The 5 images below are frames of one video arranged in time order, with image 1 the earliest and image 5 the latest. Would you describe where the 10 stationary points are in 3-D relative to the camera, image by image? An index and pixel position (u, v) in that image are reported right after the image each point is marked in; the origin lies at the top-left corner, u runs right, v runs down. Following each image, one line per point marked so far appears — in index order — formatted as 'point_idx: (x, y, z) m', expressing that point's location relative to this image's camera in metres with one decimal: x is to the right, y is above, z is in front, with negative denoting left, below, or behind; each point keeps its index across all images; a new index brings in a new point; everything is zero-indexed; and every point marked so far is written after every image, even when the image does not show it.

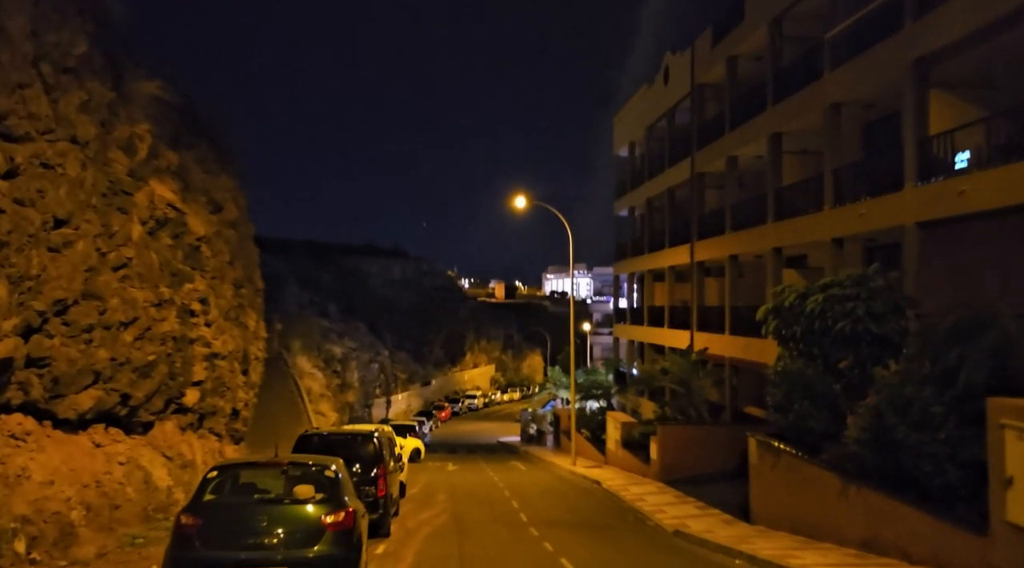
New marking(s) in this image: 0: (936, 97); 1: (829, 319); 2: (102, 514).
0: (+8.9, +3.9, +17.8) m
1: (+5.6, -0.6, +15.1) m
2: (-6.4, -3.6, +13.3) m
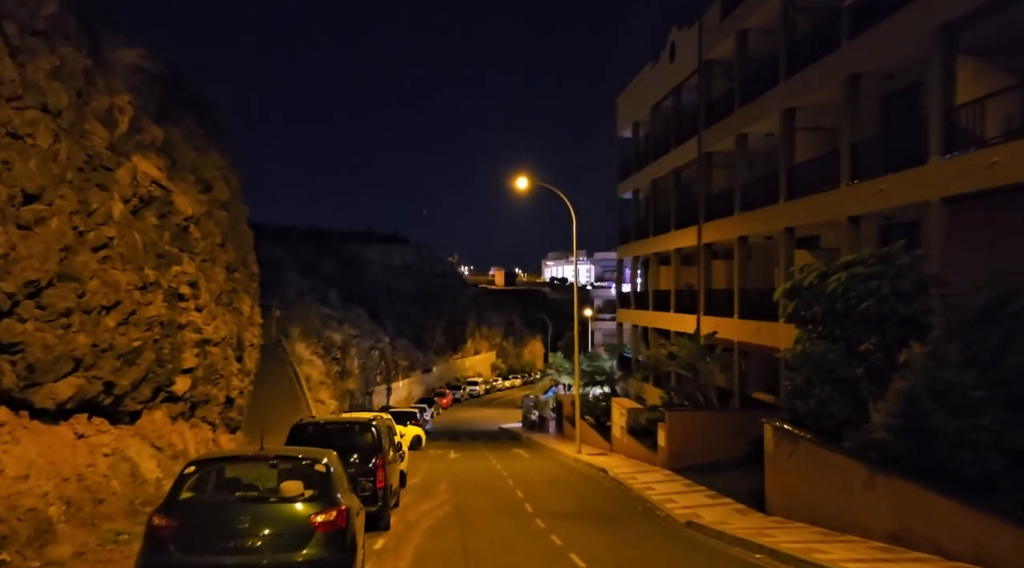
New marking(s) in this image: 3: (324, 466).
0: (+9.0, +4.4, +16.9) m
1: (+5.7, -0.2, +14.3) m
2: (-6.3, -3.3, +12.5) m
3: (-1.8, -1.8, +8.3) m
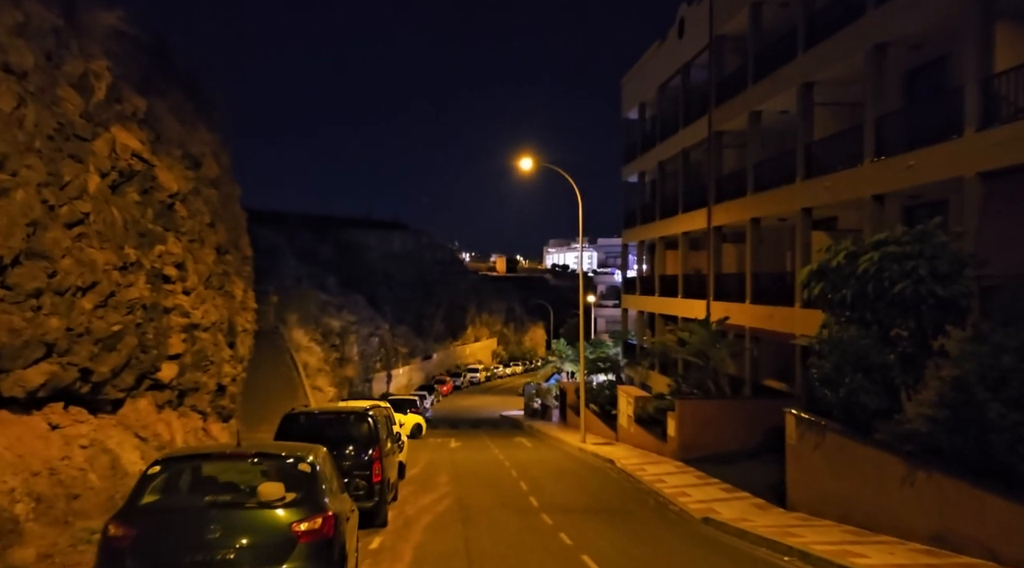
0: (+9.1, +4.7, +15.8) m
1: (+5.8, +0.1, +13.3) m
2: (-6.2, -3.0, +11.6) m
3: (-1.7, -1.6, +7.3) m
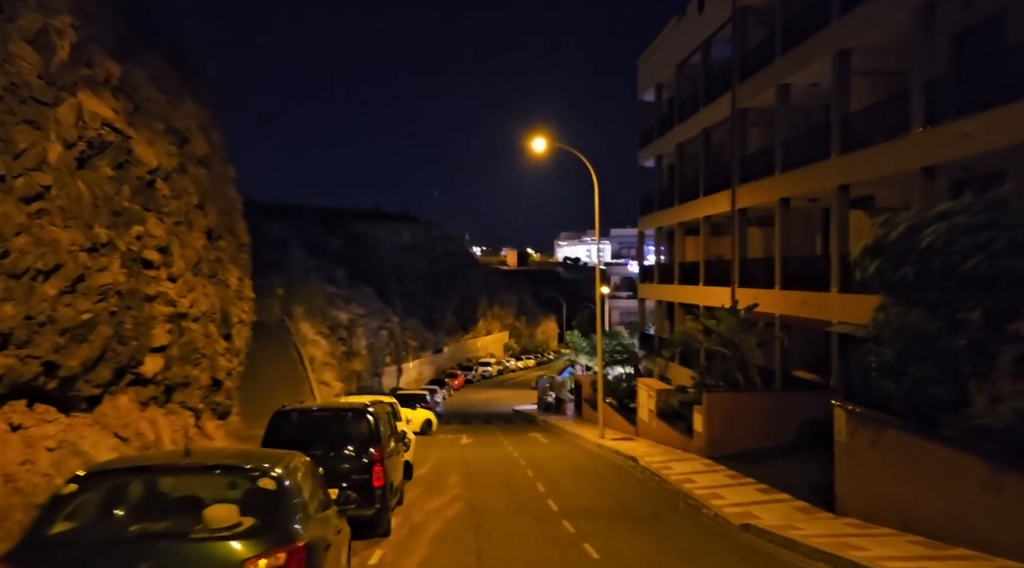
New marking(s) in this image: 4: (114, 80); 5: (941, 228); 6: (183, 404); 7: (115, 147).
0: (+9.3, +5.1, +14.1) m
1: (+6.0, +0.4, +11.6) m
2: (-6.0, -2.8, +10.1) m
3: (-1.6, -1.3, +5.8) m
4: (-6.6, +3.4, +14.1) m
5: (+6.0, +0.8, +11.9) m
6: (-6.7, -2.4, +17.3) m
7: (-6.5, +2.2, +13.9) m
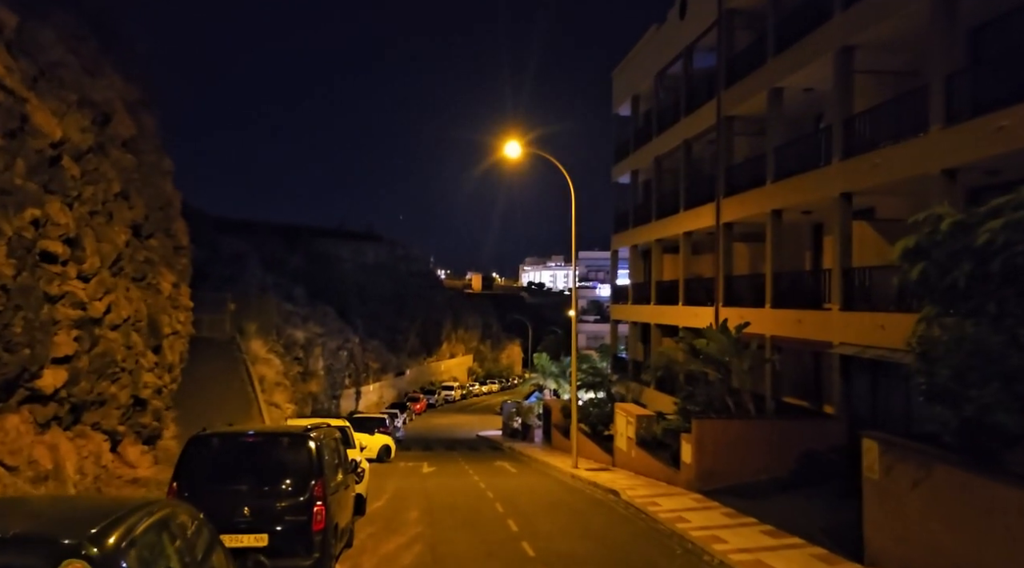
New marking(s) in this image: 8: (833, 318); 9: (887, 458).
0: (+9.0, +4.9, +12.4) m
1: (+5.8, +0.3, +9.6) m
2: (-6.2, -2.6, +7.5) m
3: (-1.6, -1.1, +3.4) m
4: (-6.9, +3.5, +11.7) m
5: (+5.7, +0.7, +9.9) m
6: (-7.2, -2.5, +14.7) m
7: (-6.8, +2.3, +11.5) m
8: (+7.4, -0.8, +19.5) m
9: (+4.9, -2.2, +11.2) m
